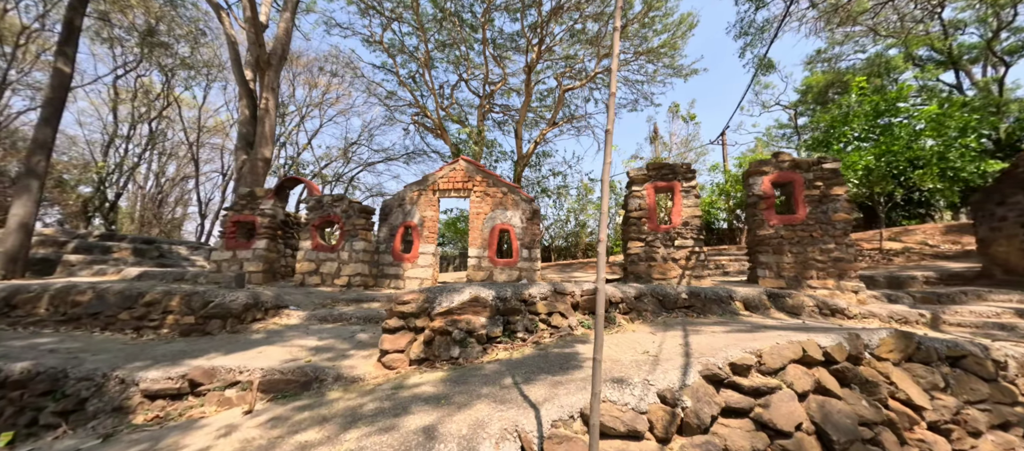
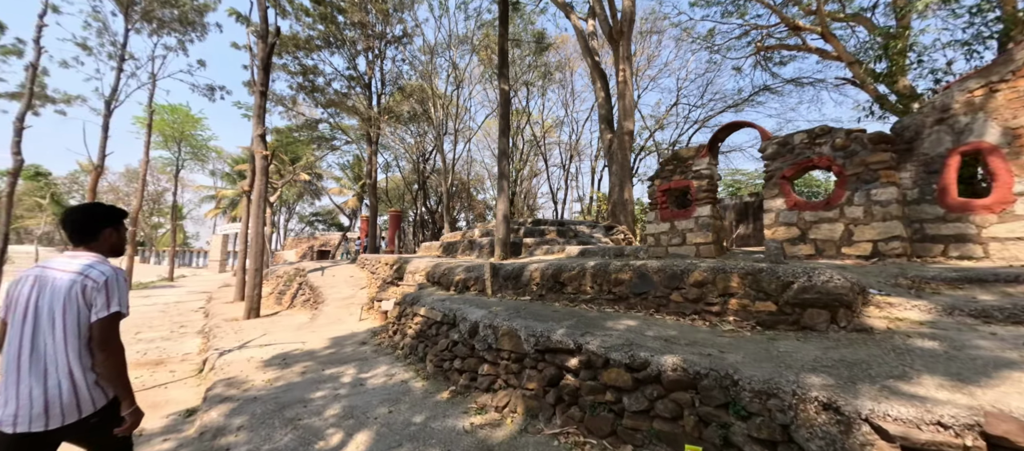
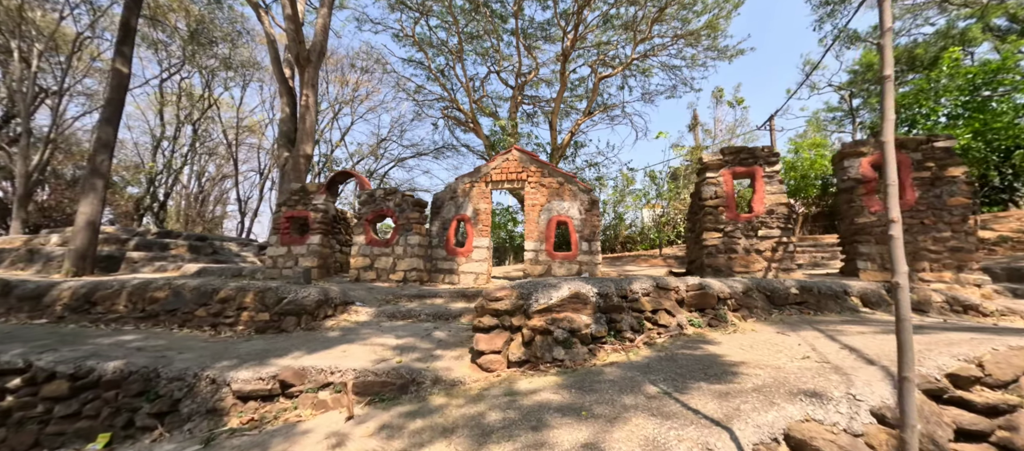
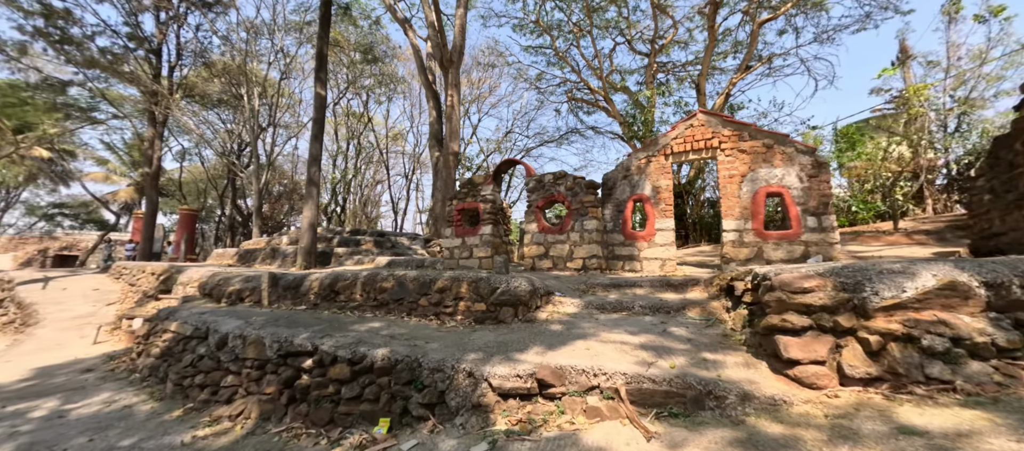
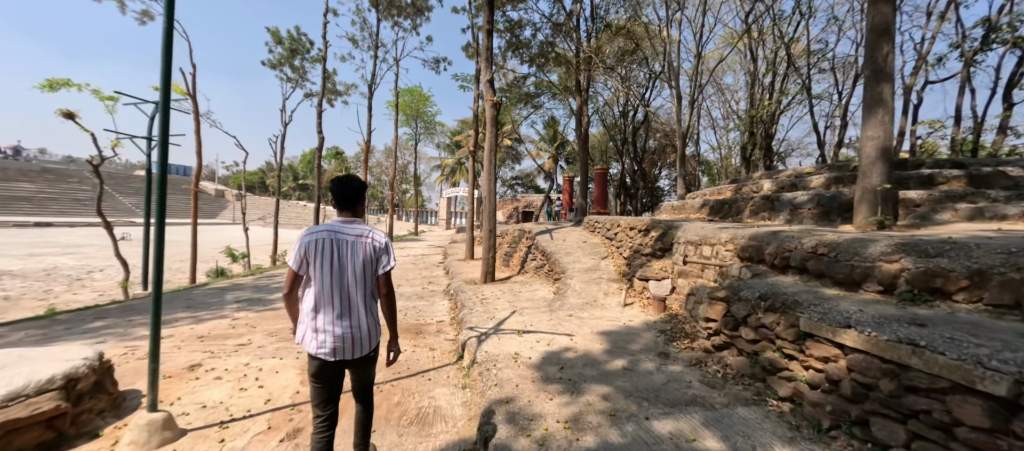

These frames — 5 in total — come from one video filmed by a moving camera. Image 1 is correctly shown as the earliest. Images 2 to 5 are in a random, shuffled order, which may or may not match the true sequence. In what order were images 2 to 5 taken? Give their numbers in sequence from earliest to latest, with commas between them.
3, 4, 2, 5
